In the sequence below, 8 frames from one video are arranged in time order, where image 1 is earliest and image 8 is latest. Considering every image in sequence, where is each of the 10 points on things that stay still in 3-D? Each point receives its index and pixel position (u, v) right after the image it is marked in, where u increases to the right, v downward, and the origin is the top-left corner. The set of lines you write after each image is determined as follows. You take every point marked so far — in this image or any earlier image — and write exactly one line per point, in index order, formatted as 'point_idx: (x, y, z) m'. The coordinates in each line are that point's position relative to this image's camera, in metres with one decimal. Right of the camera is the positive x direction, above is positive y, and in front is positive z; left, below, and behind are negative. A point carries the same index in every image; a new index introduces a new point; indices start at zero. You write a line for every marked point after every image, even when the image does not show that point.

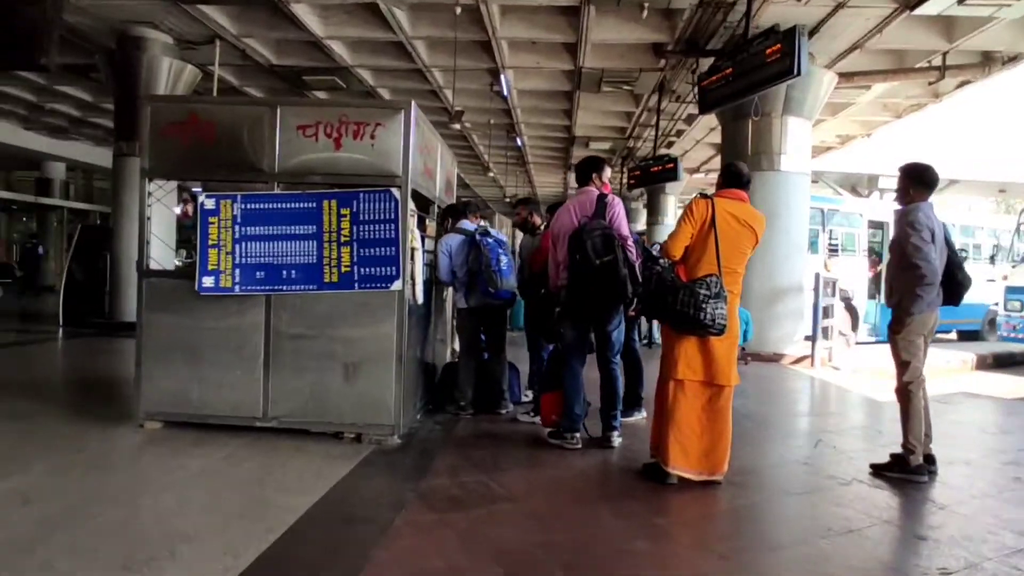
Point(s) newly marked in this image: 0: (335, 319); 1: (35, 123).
0: (-1.4, -0.2, +5.3) m
1: (-11.3, +3.8, +15.3) m
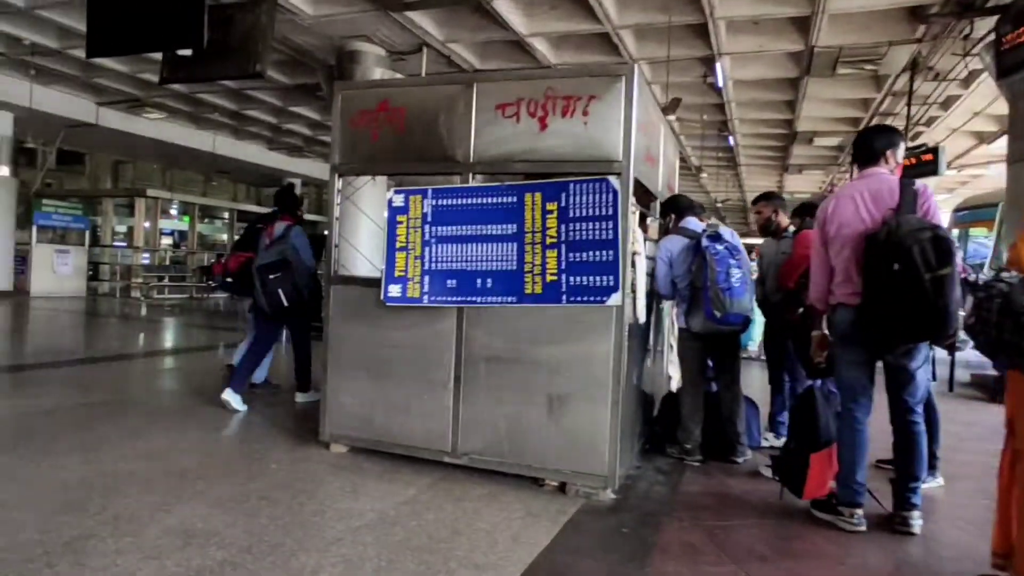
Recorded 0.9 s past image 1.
0: (+0.2, -0.3, +4.3) m
1: (-6.2, +3.7, +16.8) m
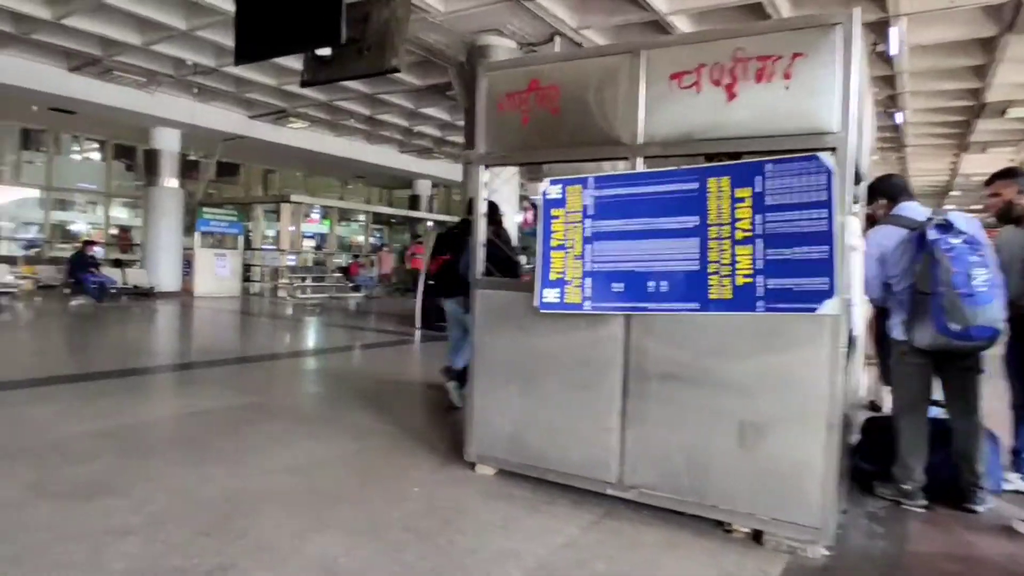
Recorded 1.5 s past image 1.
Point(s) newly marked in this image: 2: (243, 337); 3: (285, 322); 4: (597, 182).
0: (+1.2, -0.4, +3.5) m
1: (-2.8, +3.7, +17.0) m
2: (-4.1, -0.7, +10.0) m
3: (-4.0, -0.6, +11.7) m
4: (+0.5, +0.6, +3.9) m
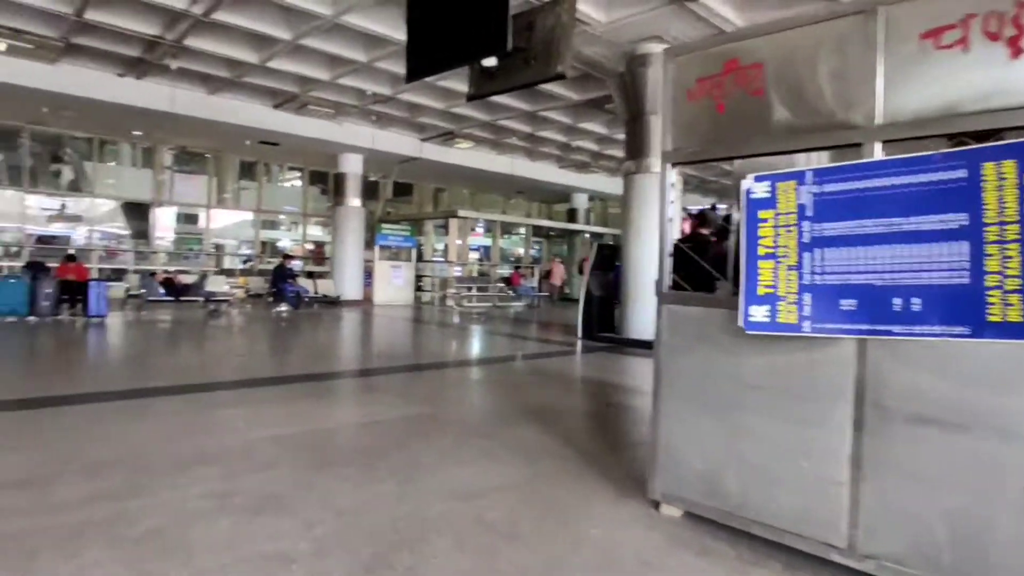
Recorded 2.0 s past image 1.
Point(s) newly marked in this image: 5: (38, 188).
0: (+2.0, -0.4, +2.6) m
1: (+1.5, +3.3, +16.8) m
2: (-1.5, -0.9, +10.2) m
3: (-1.0, -0.8, +11.8) m
4: (+1.5, +0.5, +3.2) m
5: (-10.1, +2.2, +13.8) m
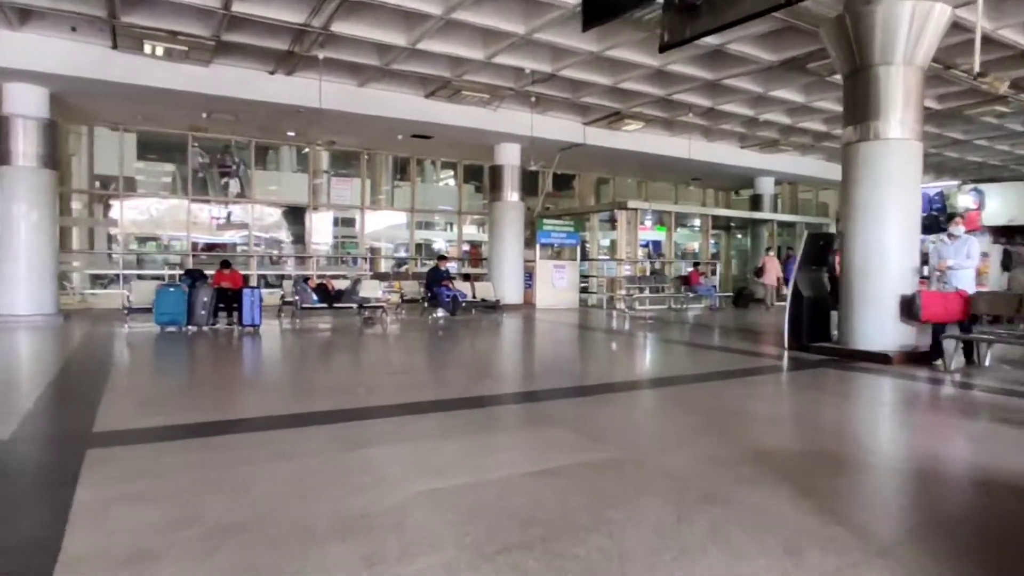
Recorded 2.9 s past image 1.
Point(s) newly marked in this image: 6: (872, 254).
0: (+2.7, -0.4, +0.8) m
1: (+5.3, +3.4, +14.7) m
2: (+1.0, -0.9, +8.9) m
3: (+1.8, -0.8, +10.4) m
4: (+2.3, +0.5, +1.4) m
5: (-6.6, +2.0, +14.4) m
6: (+4.1, +0.4, +7.3) m
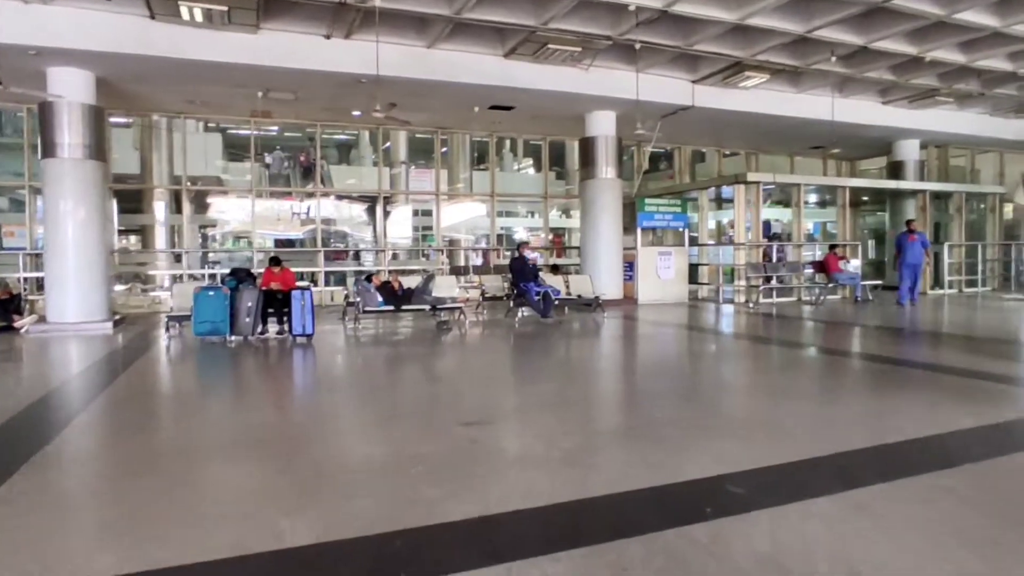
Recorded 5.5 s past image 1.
0: (+2.9, -0.4, -1.3) m
1: (+7.1, +3.7, +12.1) m
2: (+2.2, -0.8, +7.0) m
3: (+3.2, -0.7, +8.4) m
4: (+2.5, +0.5, -0.6) m
5: (-4.8, +2.1, +13.4) m
6: (+5.0, +0.5, +5.0) m
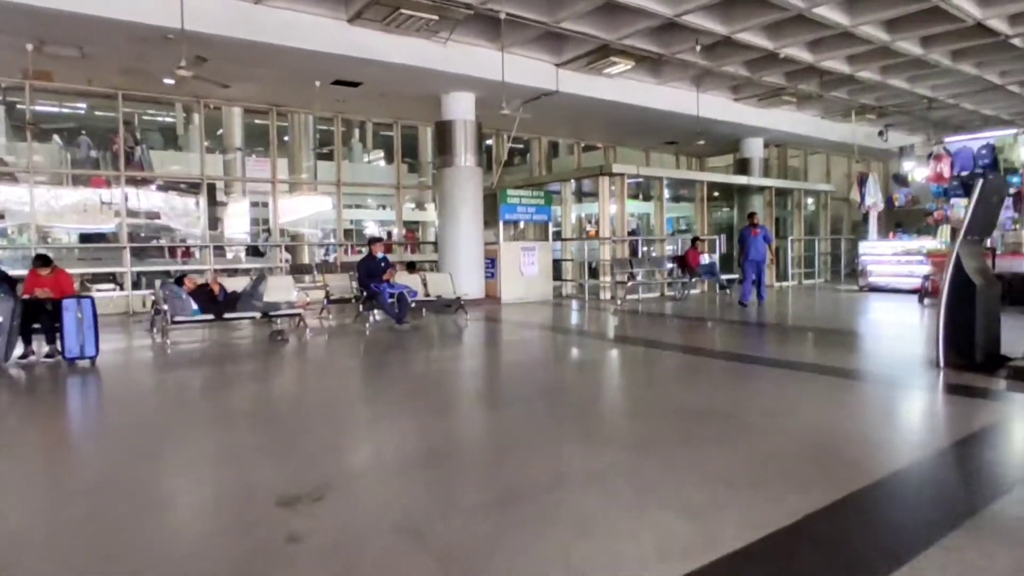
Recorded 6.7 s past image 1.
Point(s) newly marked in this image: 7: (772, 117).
0: (+3.3, -0.5, -1.6) m
1: (+4.4, +3.8, +12.4) m
2: (+0.8, -0.8, +6.4) m
3: (+1.5, -0.6, +7.9) m
4: (+2.7, +0.5, -1.0) m
5: (-7.4, +2.0, +11.1) m
6: (+3.9, +0.6, +5.0) m
7: (+5.2, +3.6, +13.6) m
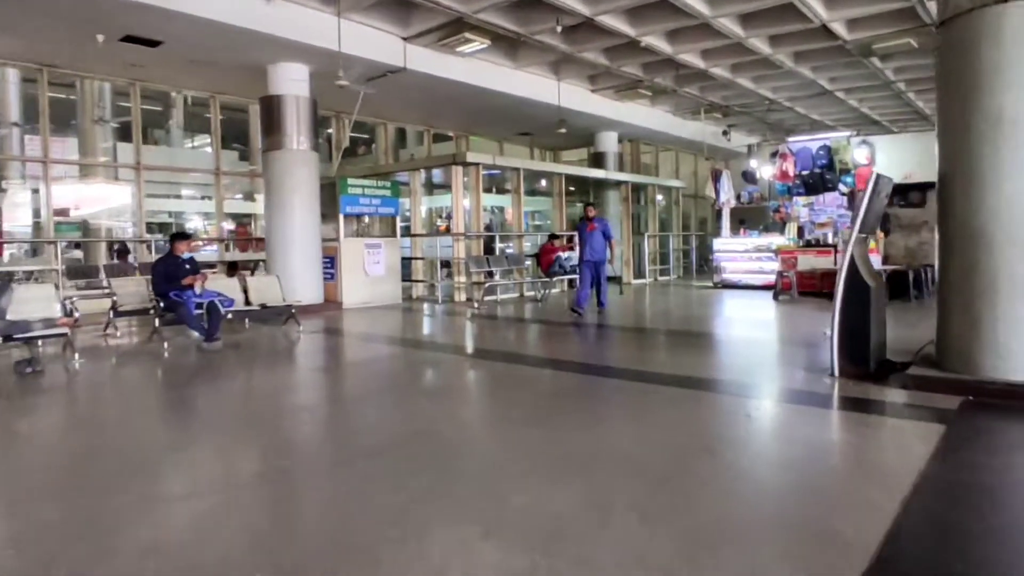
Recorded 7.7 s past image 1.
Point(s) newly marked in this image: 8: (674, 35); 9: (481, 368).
0: (+3.7, -0.5, -1.8) m
1: (+1.6, +3.8, +12.0) m
2: (-0.5, -0.8, +5.4) m
3: (-0.2, -0.7, +7.1) m
4: (+3.1, +0.5, -1.3) m
5: (-9.6, +1.8, +8.1) m
6: (+2.9, +0.6, +4.8) m
7: (+2.1, +3.7, +13.4) m
8: (+2.3, +3.8, +10.2) m
9: (-0.4, -0.8, +6.0) m
